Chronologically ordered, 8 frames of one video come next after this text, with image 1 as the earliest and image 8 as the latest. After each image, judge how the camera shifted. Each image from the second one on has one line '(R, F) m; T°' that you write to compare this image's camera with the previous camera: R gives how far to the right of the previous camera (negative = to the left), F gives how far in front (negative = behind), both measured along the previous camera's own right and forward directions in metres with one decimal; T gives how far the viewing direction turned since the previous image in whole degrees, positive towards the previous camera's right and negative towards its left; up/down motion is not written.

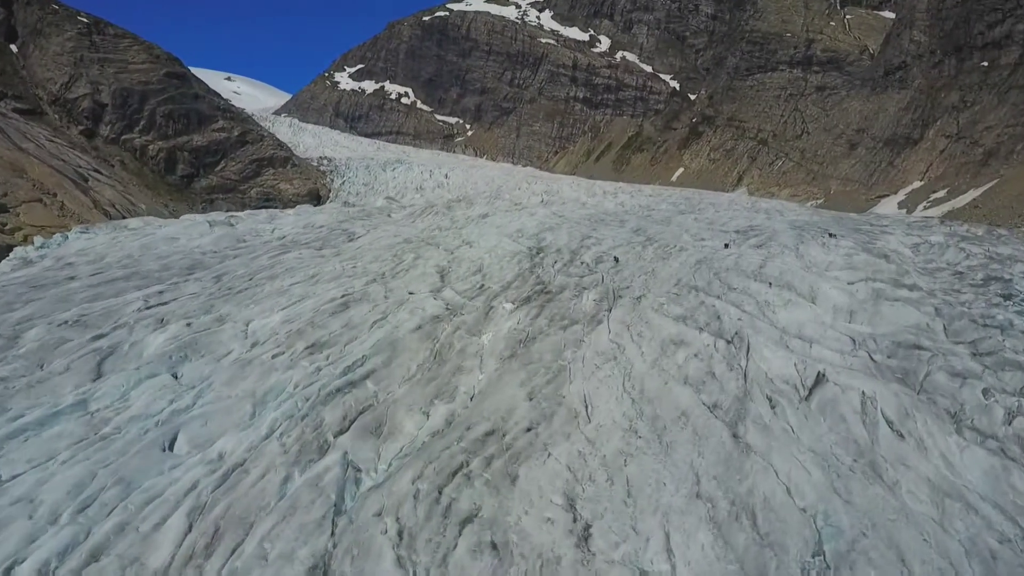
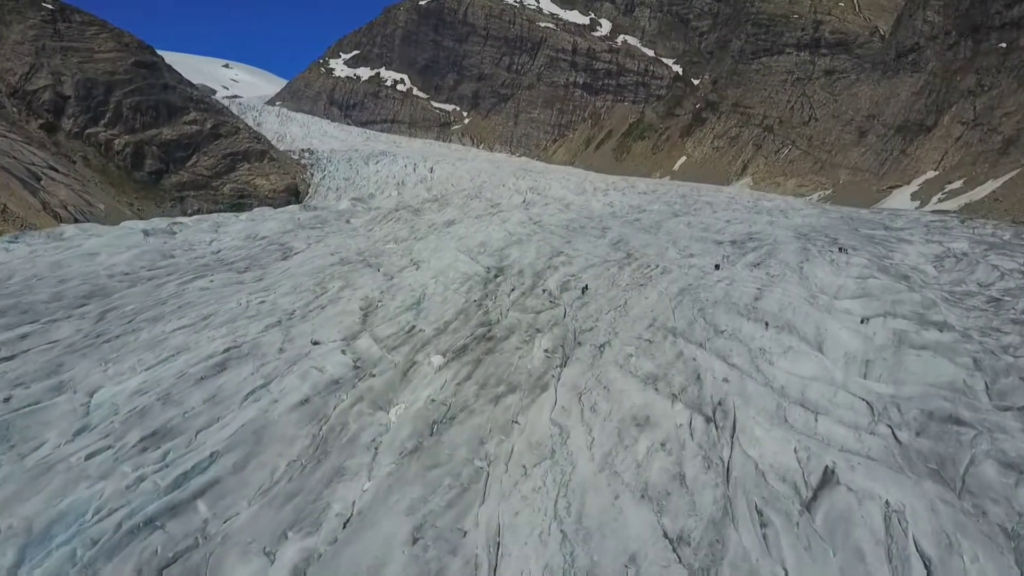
(+0.7, +1.8) m; 0°
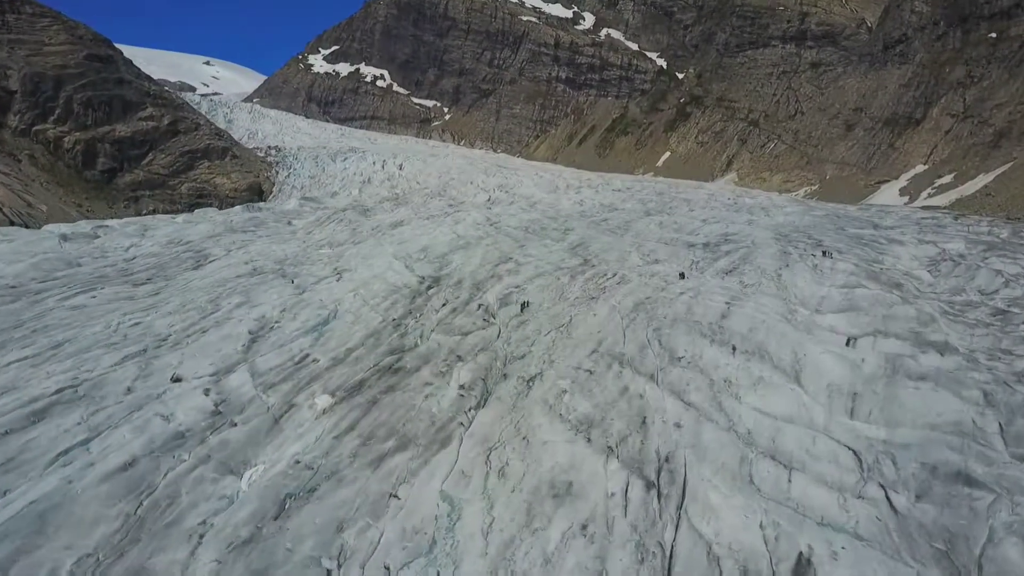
(+0.6, +1.4) m; +1°
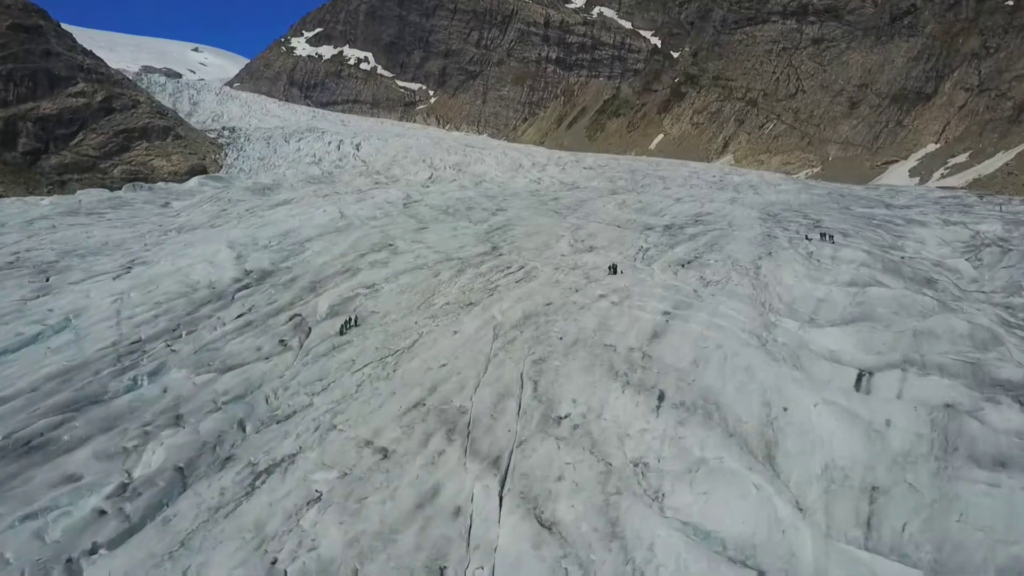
(+1.2, +2.9) m; 0°
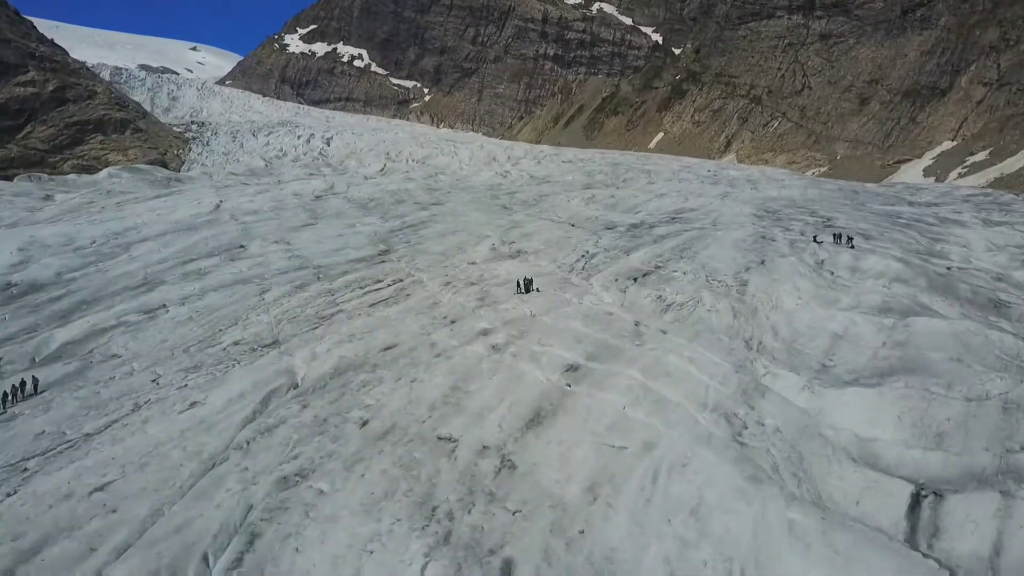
(+0.7, +2.1) m; 0°
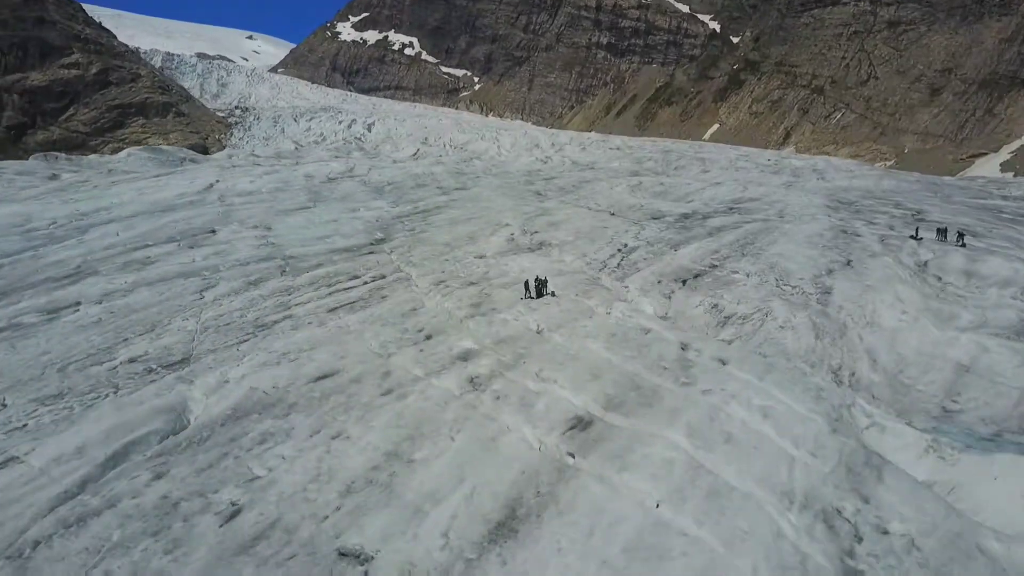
(+0.2, +1.0) m; -3°
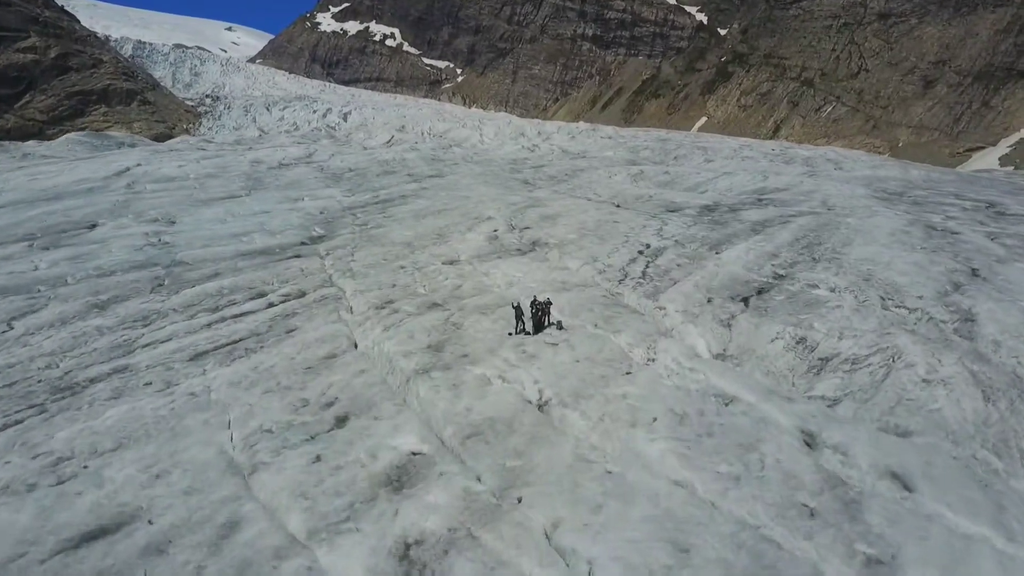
(0.0, +1.2) m; +1°
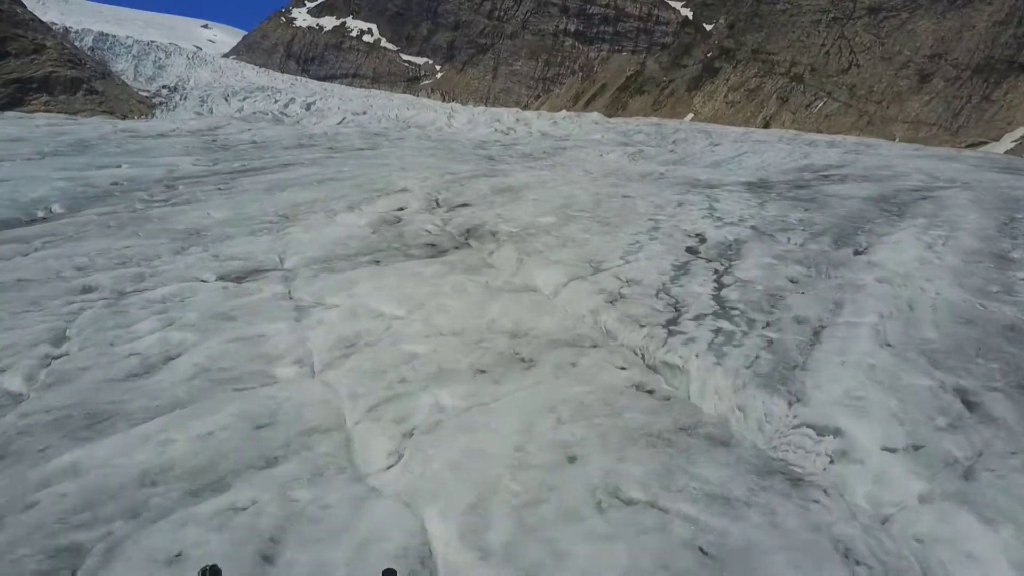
(+0.1, +1.7) m; +1°
